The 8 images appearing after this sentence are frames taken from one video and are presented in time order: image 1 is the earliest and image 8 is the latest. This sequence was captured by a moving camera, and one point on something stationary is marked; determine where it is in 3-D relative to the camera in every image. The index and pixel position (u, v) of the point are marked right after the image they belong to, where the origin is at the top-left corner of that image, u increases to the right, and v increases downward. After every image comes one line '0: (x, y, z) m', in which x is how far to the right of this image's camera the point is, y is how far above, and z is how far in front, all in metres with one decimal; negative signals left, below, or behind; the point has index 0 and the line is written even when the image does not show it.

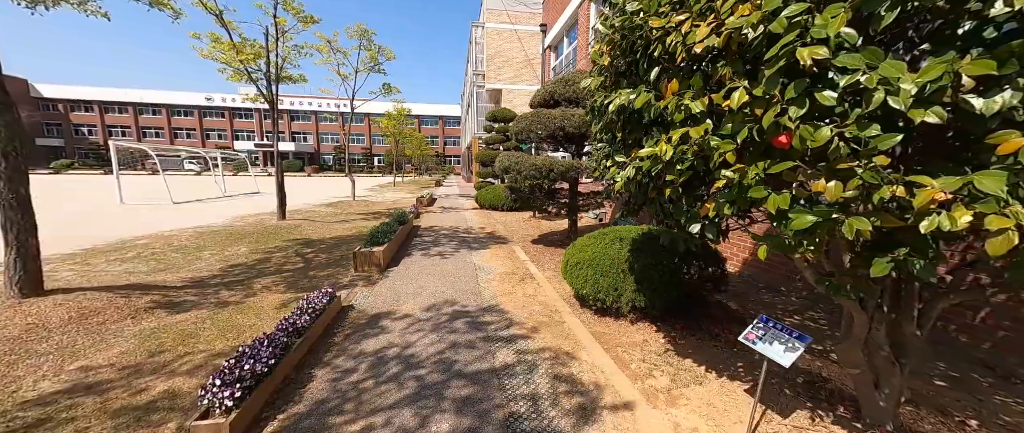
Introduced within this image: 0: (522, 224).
0: (+0.3, -0.2, +8.5) m
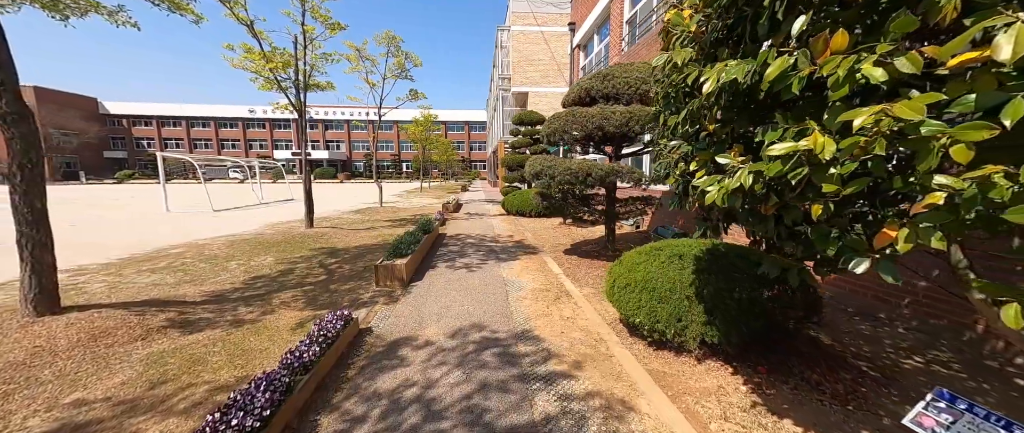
0: (+1.0, -0.4, +8.0) m
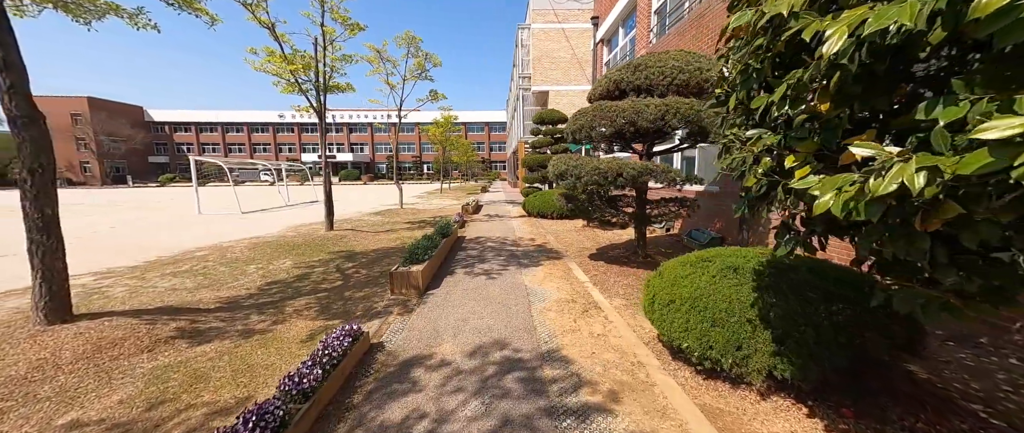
0: (+1.5, -0.5, +7.6) m
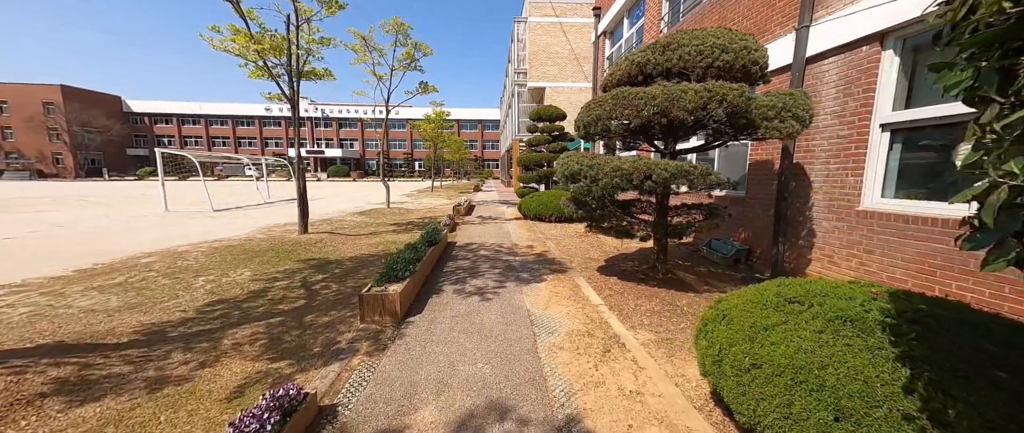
0: (+1.4, -0.6, +6.9) m
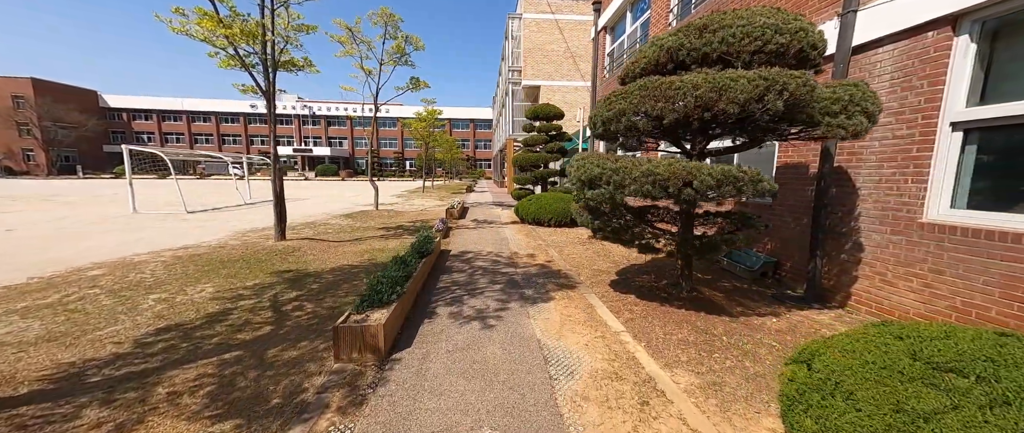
0: (+1.4, -0.7, +6.4) m
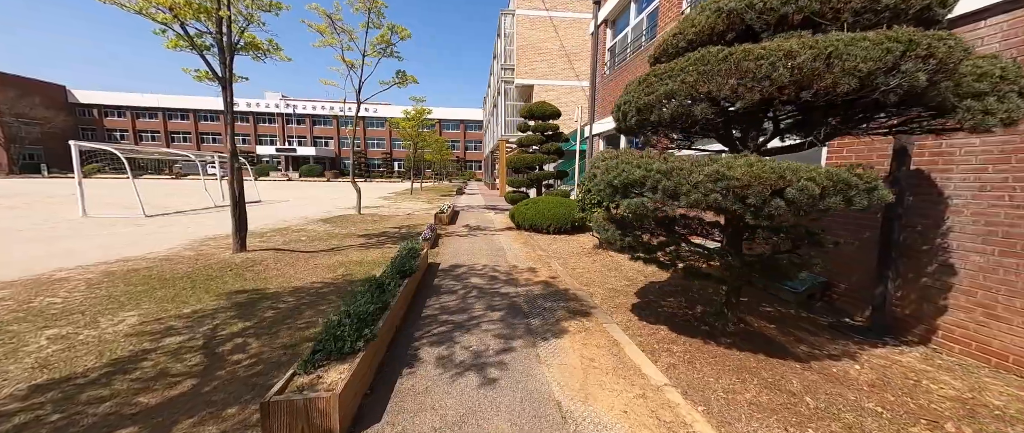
0: (+1.4, -0.9, +5.6) m
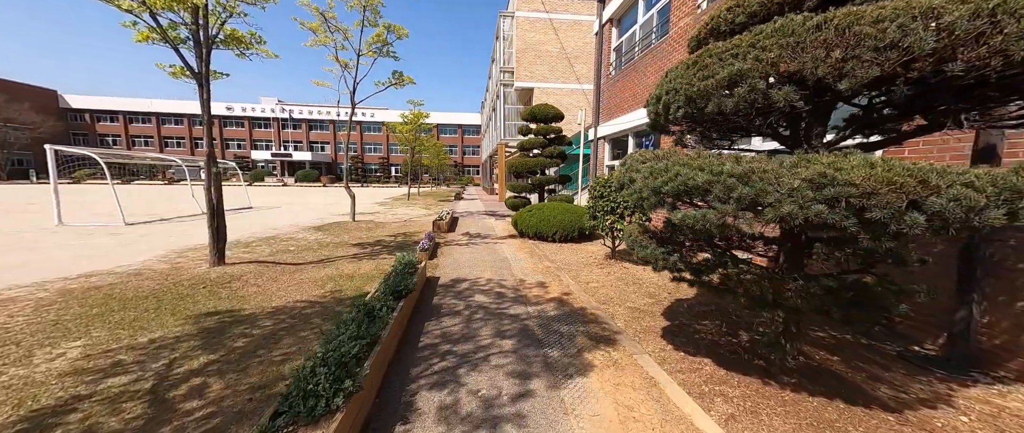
0: (+1.5, -1.0, +5.1) m
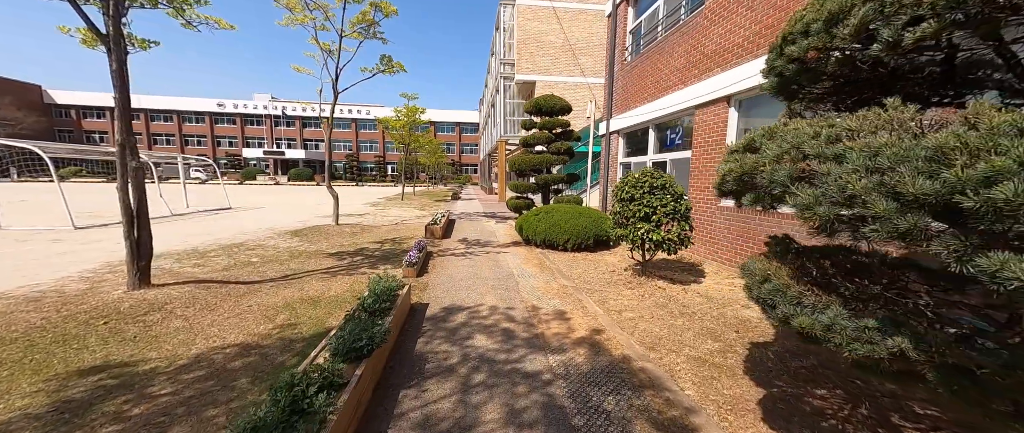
0: (+1.6, -1.1, +4.0) m
